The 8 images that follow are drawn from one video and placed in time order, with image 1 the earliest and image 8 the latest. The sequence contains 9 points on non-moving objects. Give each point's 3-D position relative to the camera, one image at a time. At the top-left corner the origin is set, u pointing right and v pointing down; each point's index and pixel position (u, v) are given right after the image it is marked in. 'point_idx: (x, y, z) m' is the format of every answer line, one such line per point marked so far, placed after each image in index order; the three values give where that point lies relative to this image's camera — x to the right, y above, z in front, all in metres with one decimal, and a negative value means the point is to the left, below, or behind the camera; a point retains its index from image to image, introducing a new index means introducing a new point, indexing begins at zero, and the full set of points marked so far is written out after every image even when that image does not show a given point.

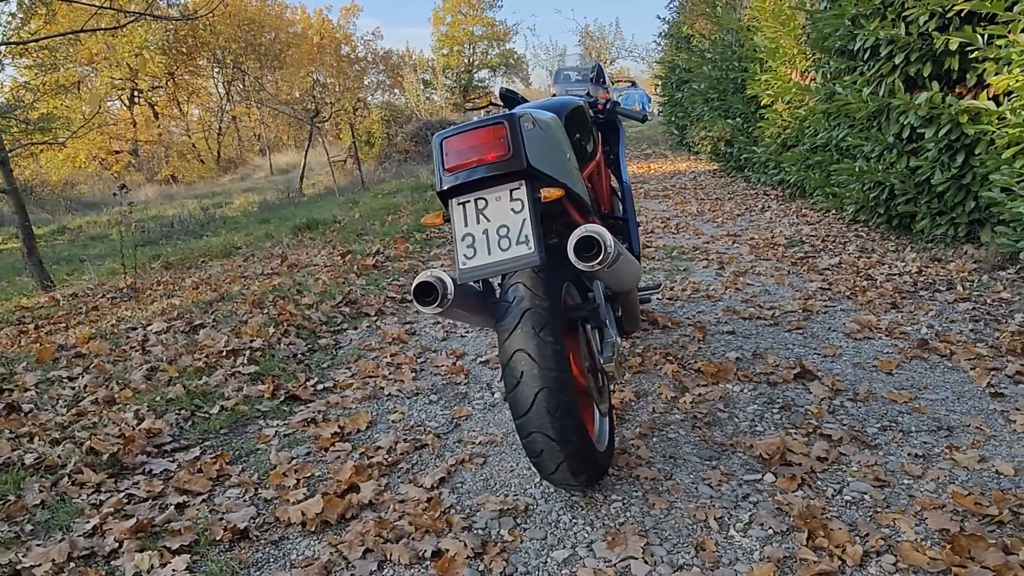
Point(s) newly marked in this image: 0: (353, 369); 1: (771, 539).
0: (-0.8, -0.4, +3.8) m
1: (+0.8, -0.7, +2.3) m
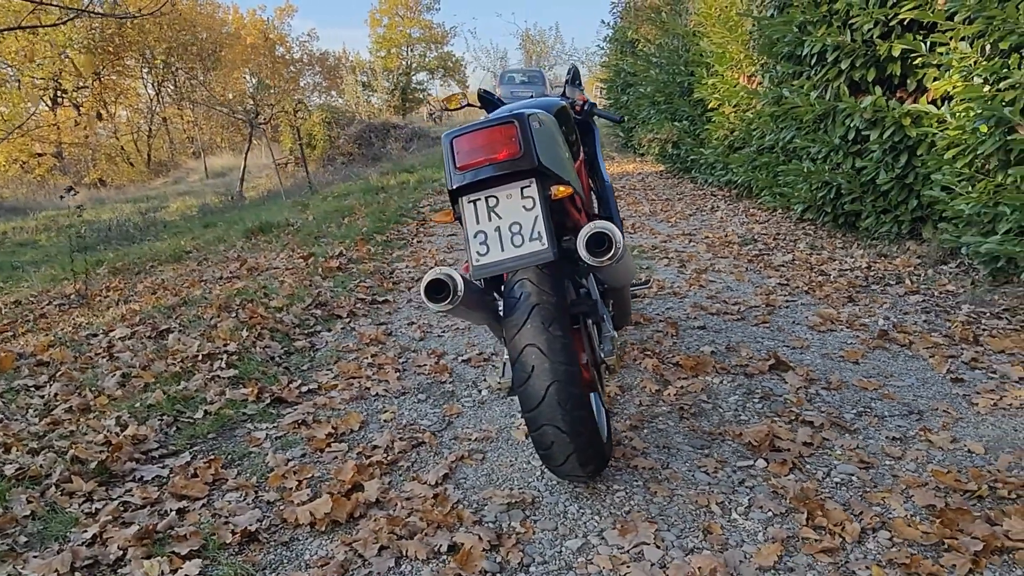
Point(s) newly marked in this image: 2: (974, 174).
0: (-0.9, -0.4, +3.8) m
1: (+0.8, -0.7, +2.4) m
2: (+3.0, +0.8, +5.1) m
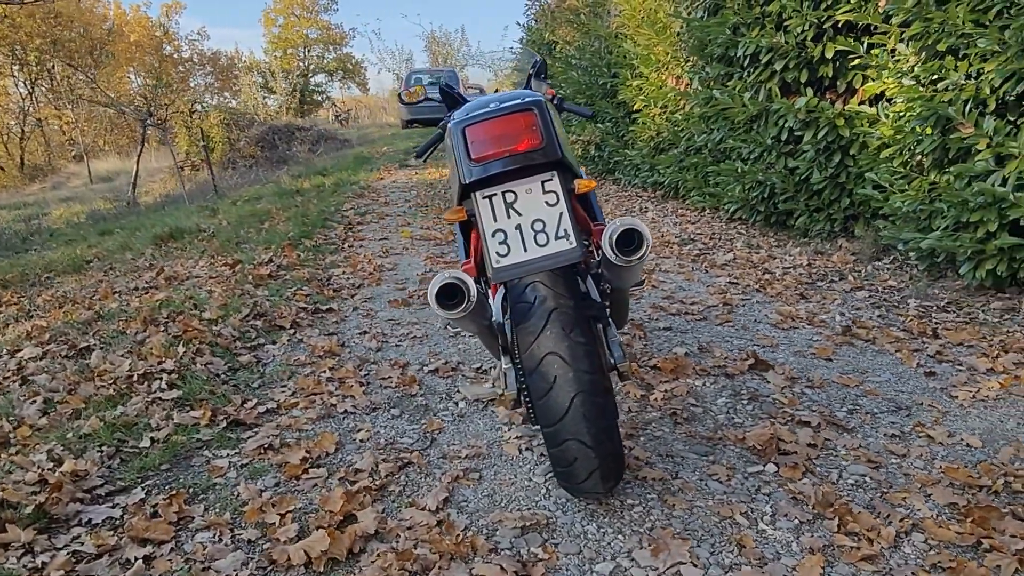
0: (-1.0, -0.4, +3.5) m
1: (+0.8, -0.7, +2.3) m
2: (+2.7, +0.8, +5.2) m
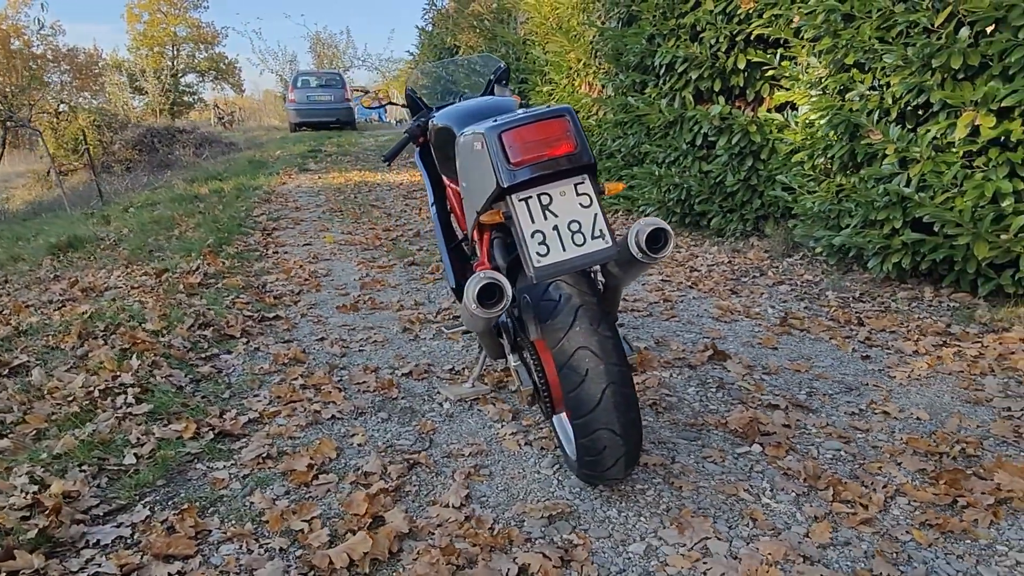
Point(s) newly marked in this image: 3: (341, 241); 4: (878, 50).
0: (-1.1, -0.5, +3.4) m
1: (+0.9, -0.7, +2.5) m
2: (+2.3, +0.8, +5.7) m
3: (-1.6, +0.4, +7.3) m
4: (+2.3, +1.5, +4.9) m
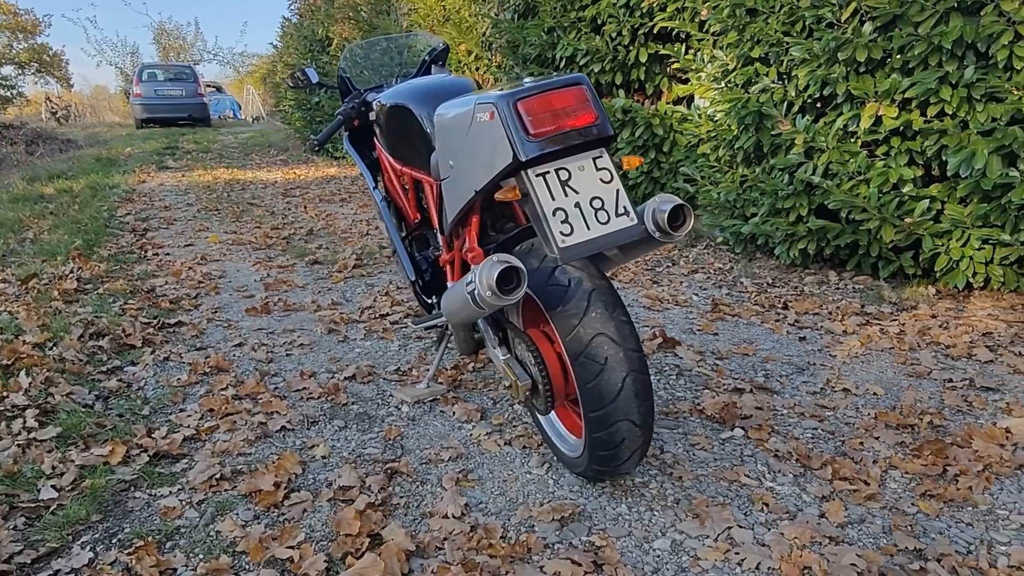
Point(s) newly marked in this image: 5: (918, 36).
0: (-1.2, -0.5, +3.0) m
1: (+0.9, -0.6, +2.4) m
2: (+1.6, +0.9, +5.9) m
3: (-2.5, +0.4, +6.7) m
4: (+1.8, +1.6, +5.1) m
5: (+2.3, +1.4, +4.4) m
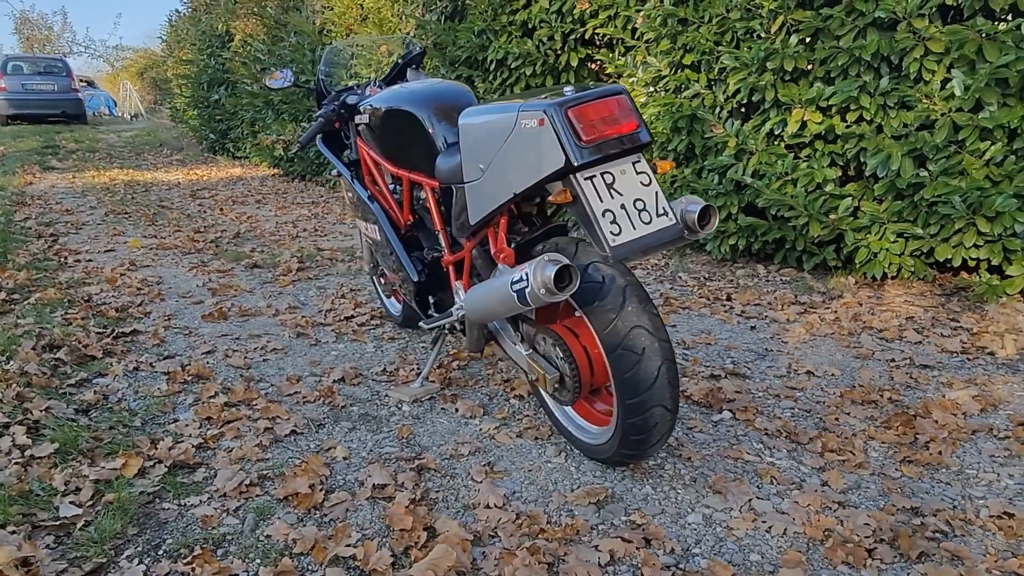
0: (-1.2, -0.5, +2.9) m
1: (+1.0, -0.6, +2.7) m
2: (+1.1, +1.0, +6.2) m
3: (-3.0, +0.4, +6.5) m
4: (+1.4, +1.7, +5.4) m
5: (+2.0, +1.5, +4.8) m
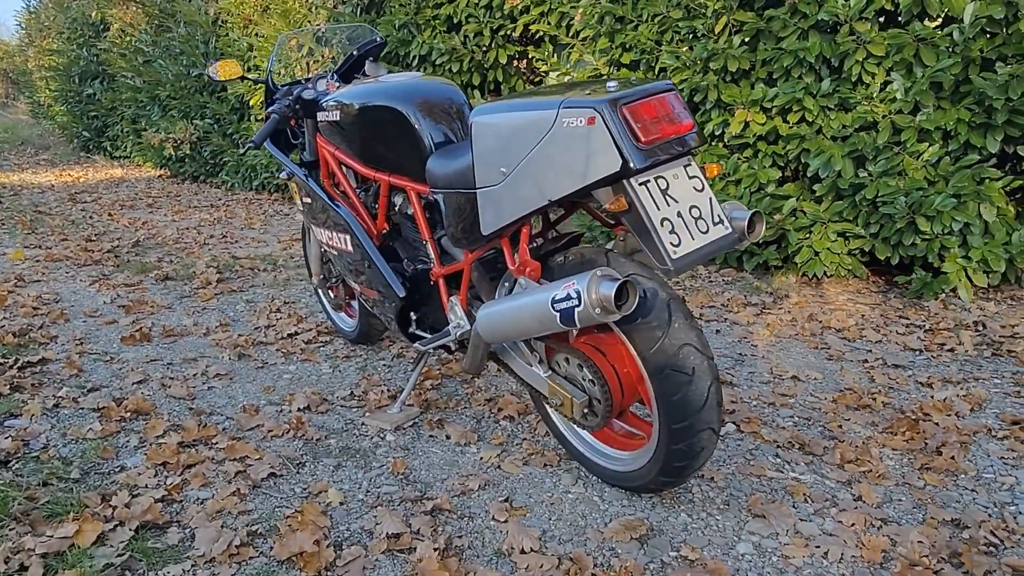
0: (-1.2, -0.6, +2.5) m
1: (+1.0, -0.6, +2.6) m
2: (+0.6, +0.9, +6.1) m
3: (-3.5, +0.2, +5.7) m
4: (+1.0, +1.6, +5.3) m
5: (+1.7, +1.5, +4.8) m
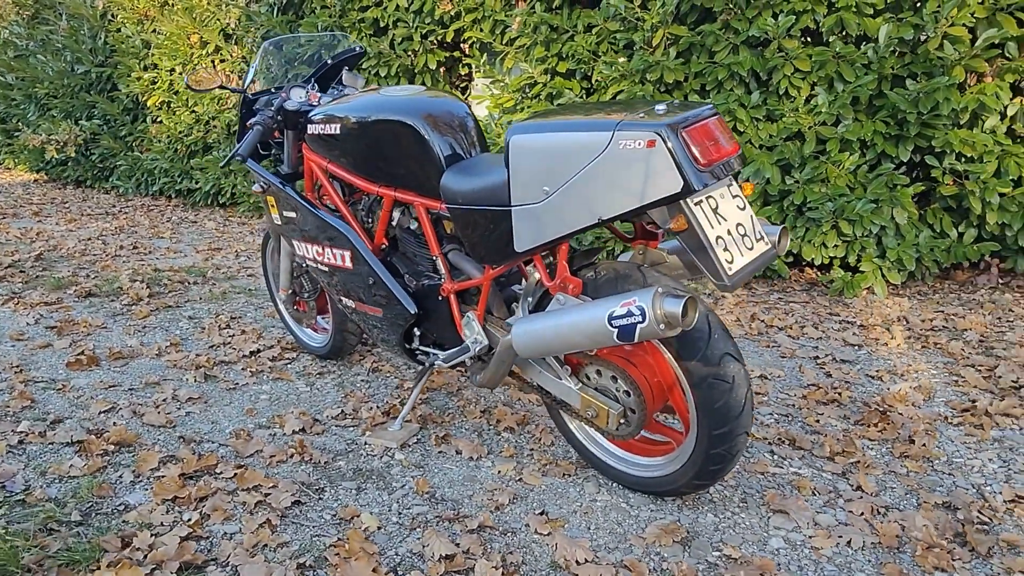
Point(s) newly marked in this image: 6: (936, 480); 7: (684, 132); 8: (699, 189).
0: (-1.1, -0.6, +2.3) m
1: (+1.1, -0.6, +2.8) m
2: (+0.1, +0.9, +6.1) m
3: (-3.9, +0.1, +5.2) m
4: (+0.6, +1.6, +5.5) m
5: (+1.3, +1.5, +5.1) m
6: (+1.5, -0.7, +2.6) m
7: (+0.4, +0.4, +1.9) m
8: (+0.4, +0.2, +1.9) m
